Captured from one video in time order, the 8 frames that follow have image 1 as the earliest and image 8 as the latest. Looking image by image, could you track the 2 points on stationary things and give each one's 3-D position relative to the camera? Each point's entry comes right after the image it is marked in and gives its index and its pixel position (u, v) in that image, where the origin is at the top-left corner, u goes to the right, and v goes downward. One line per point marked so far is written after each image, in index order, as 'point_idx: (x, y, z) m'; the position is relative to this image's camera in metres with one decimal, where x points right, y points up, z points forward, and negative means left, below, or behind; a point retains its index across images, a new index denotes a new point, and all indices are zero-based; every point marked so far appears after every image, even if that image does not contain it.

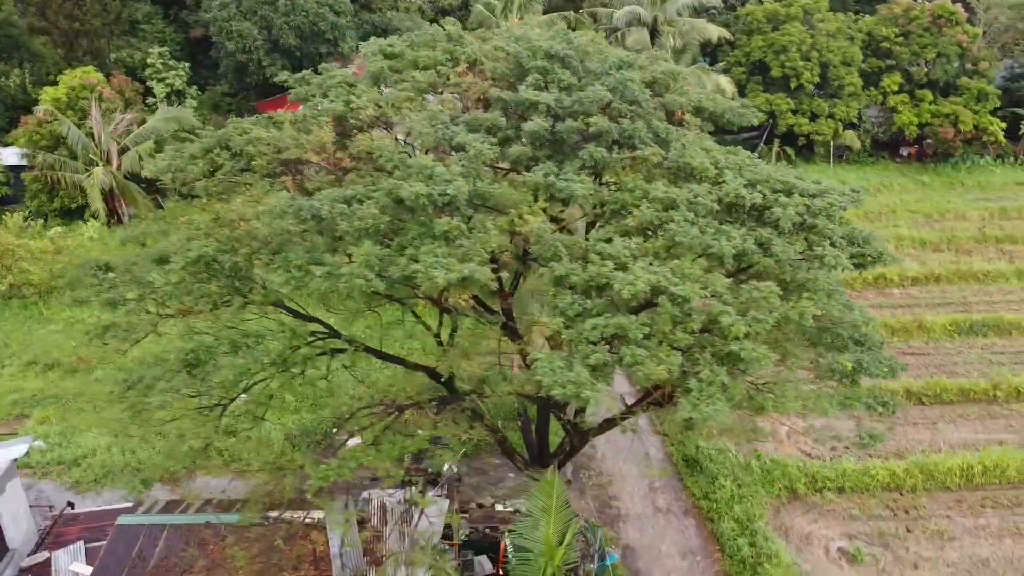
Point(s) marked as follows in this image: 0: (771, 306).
0: (+1.7, -0.1, +5.4) m
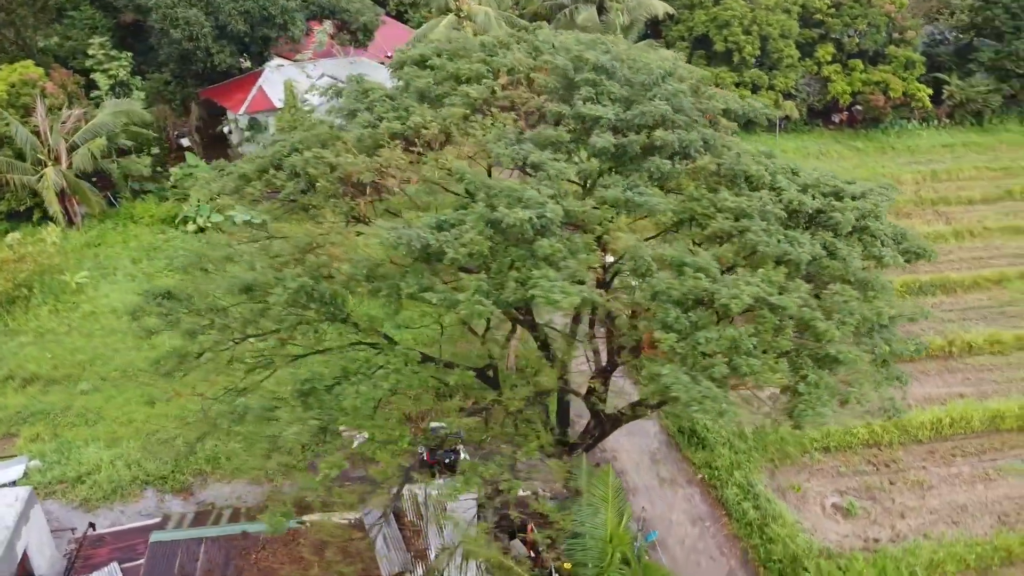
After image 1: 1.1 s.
0: (+2.4, -0.1, +5.9) m
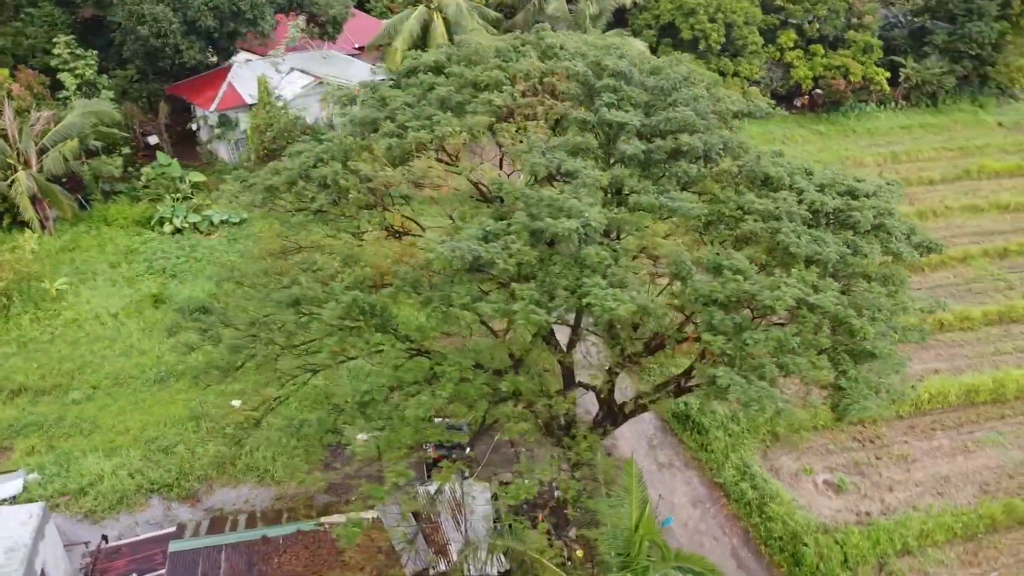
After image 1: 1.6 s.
0: (+2.7, -0.1, +6.3) m
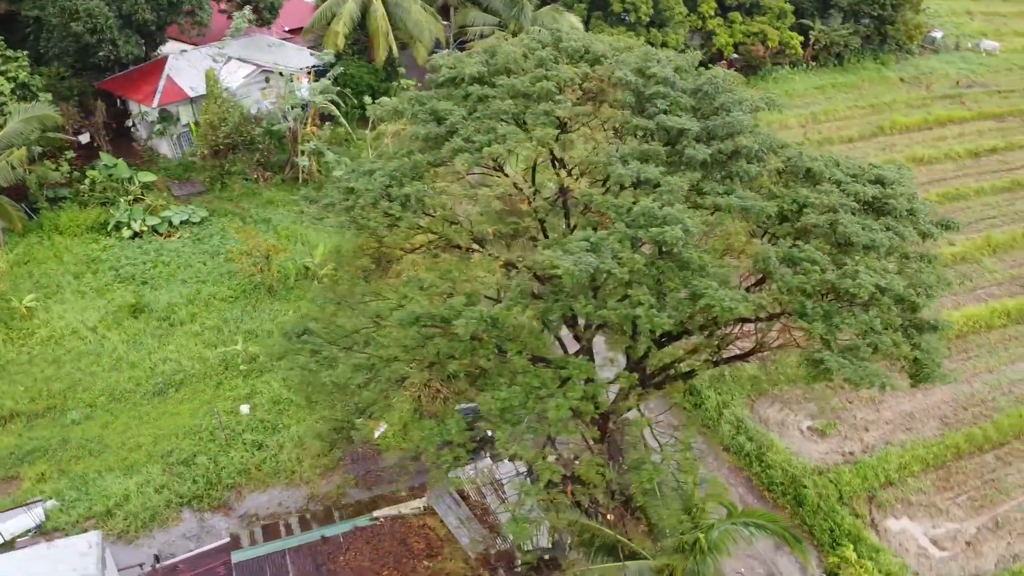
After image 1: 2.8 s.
0: (+3.5, +0.1, +7.2) m
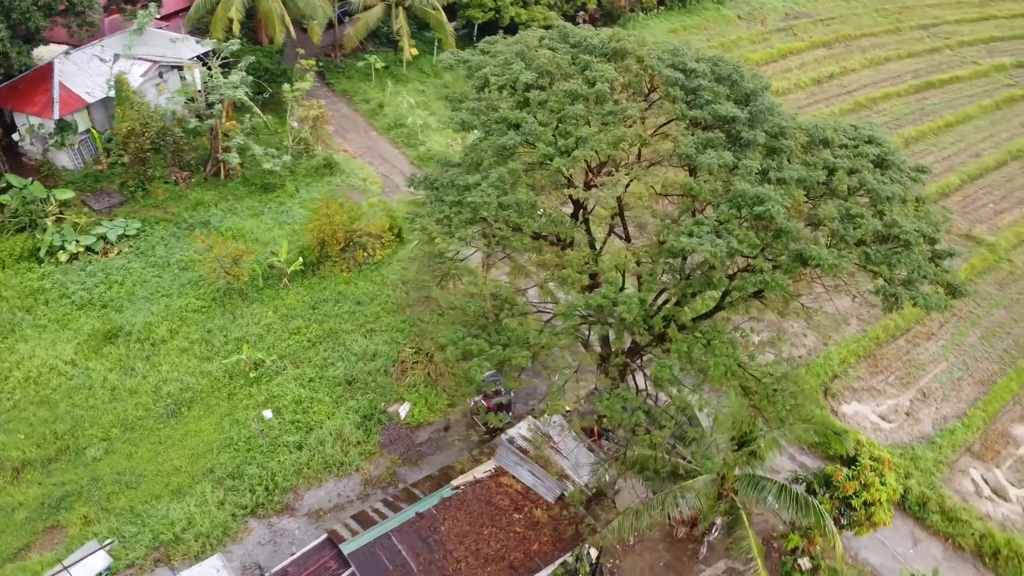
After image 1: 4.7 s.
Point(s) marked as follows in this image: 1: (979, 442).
0: (+4.5, +0.8, +9.1) m
1: (+7.5, -2.5, +13.4) m
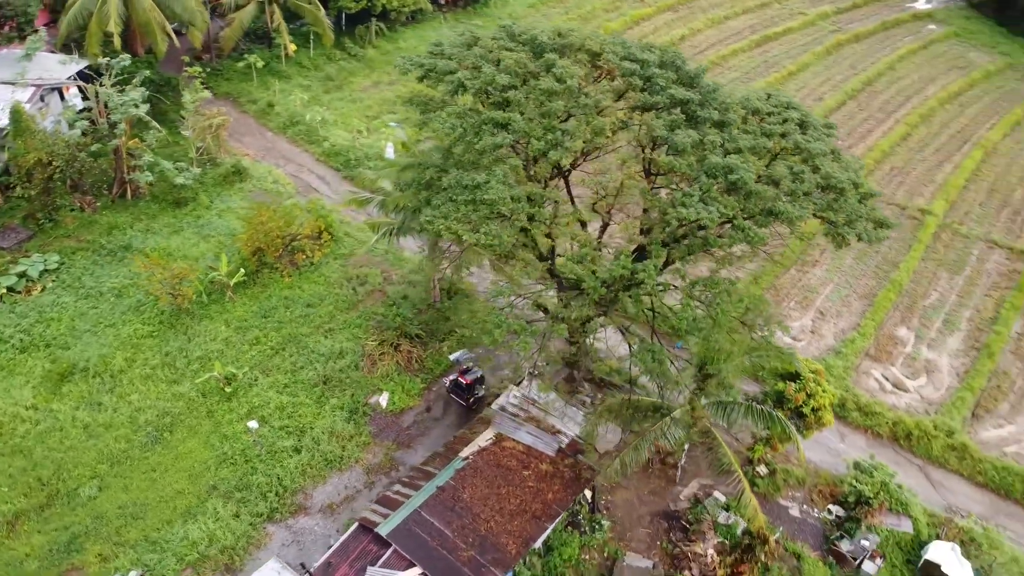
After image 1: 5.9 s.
0: (+4.4, +1.6, +10.9) m
1: (+6.9, -1.1, +15.9) m
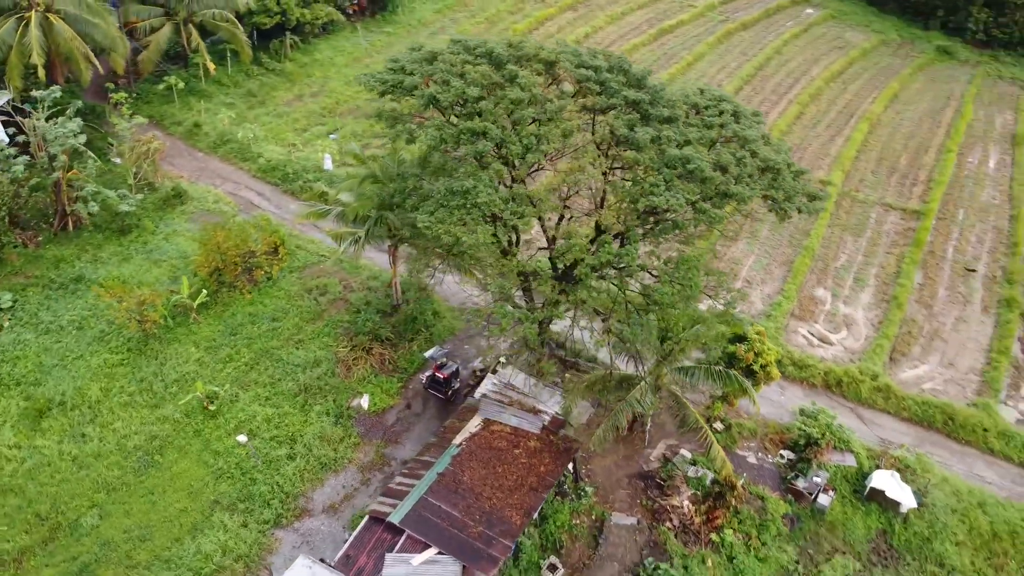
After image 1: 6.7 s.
0: (+3.9, +2.0, +12.4) m
1: (+6.0, -0.4, +17.6) m
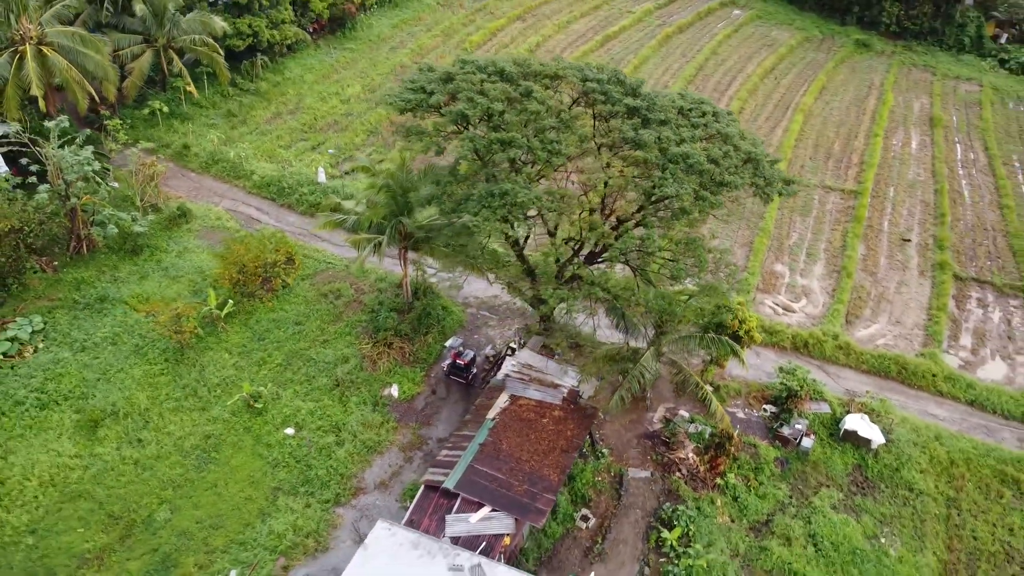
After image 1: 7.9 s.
0: (+4.1, +2.5, +14.4) m
1: (+5.9, +0.2, +19.8) m
